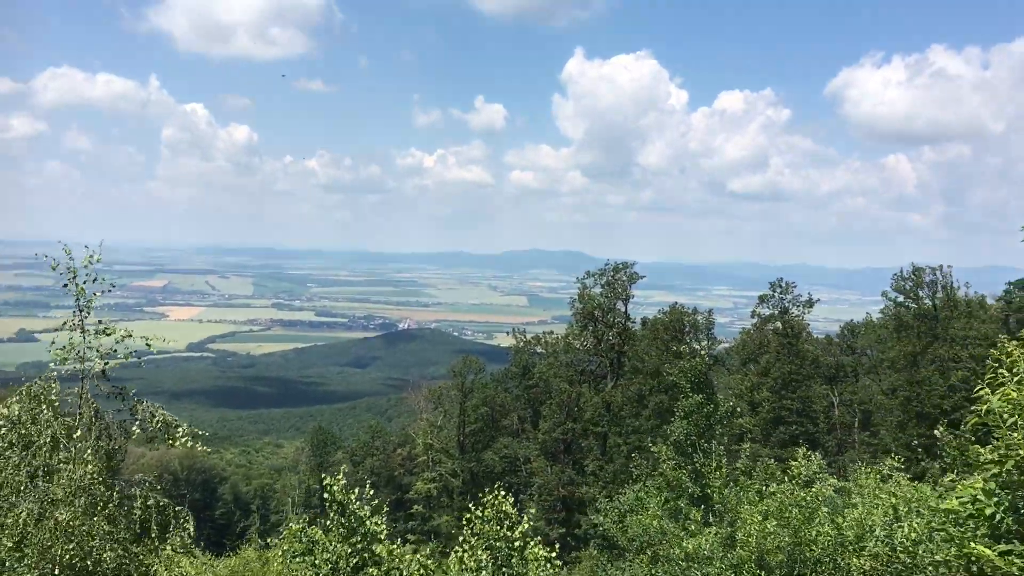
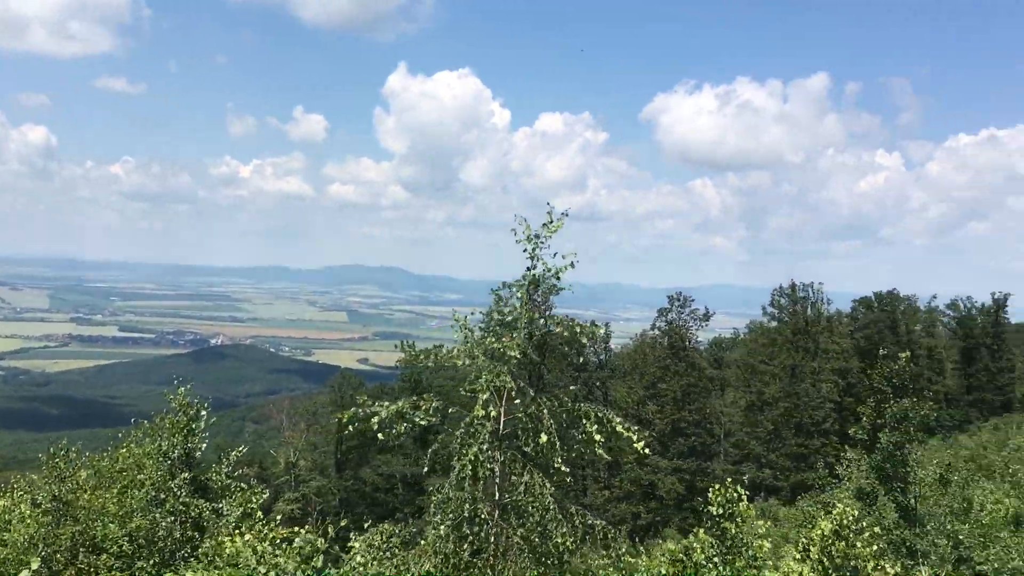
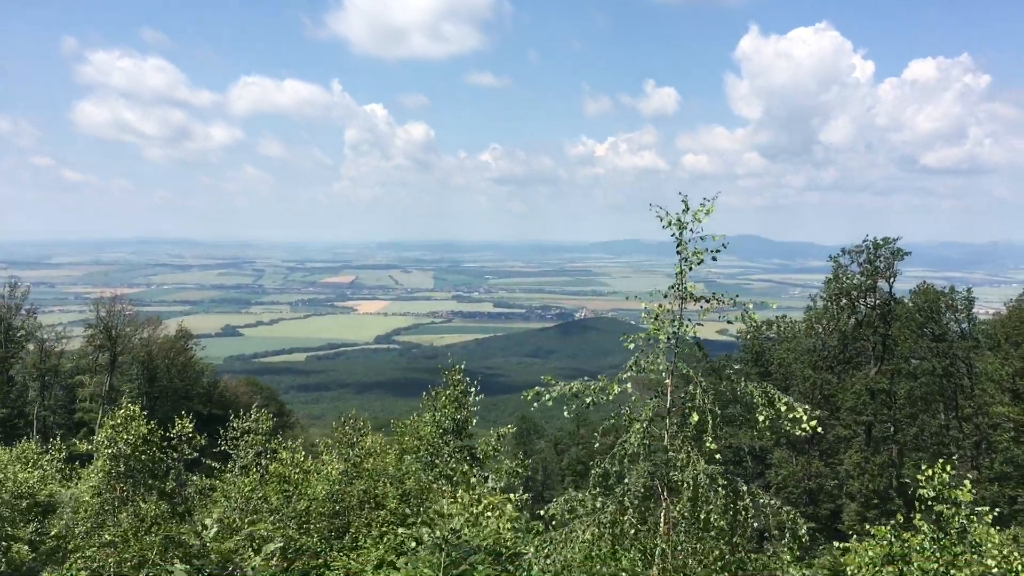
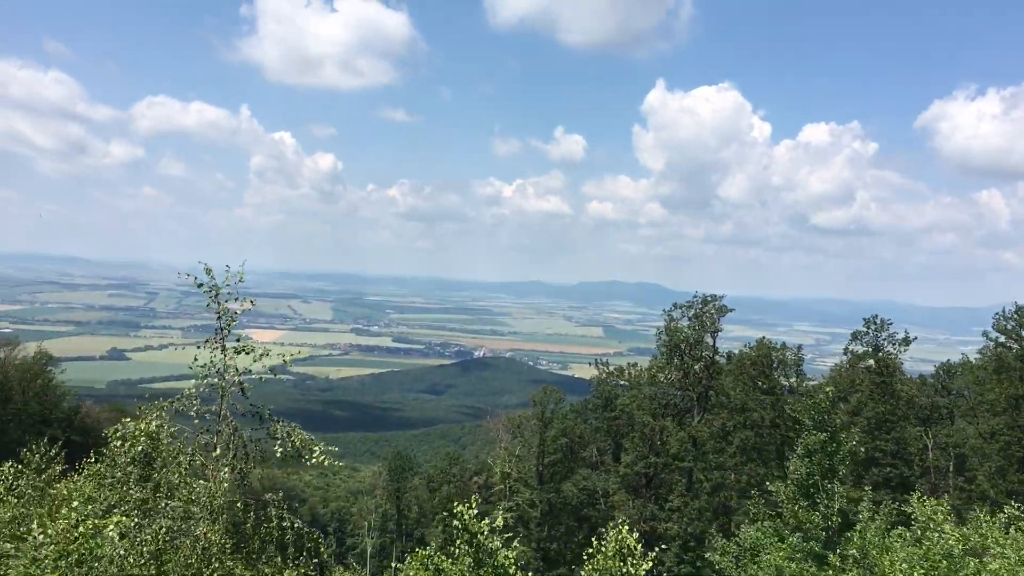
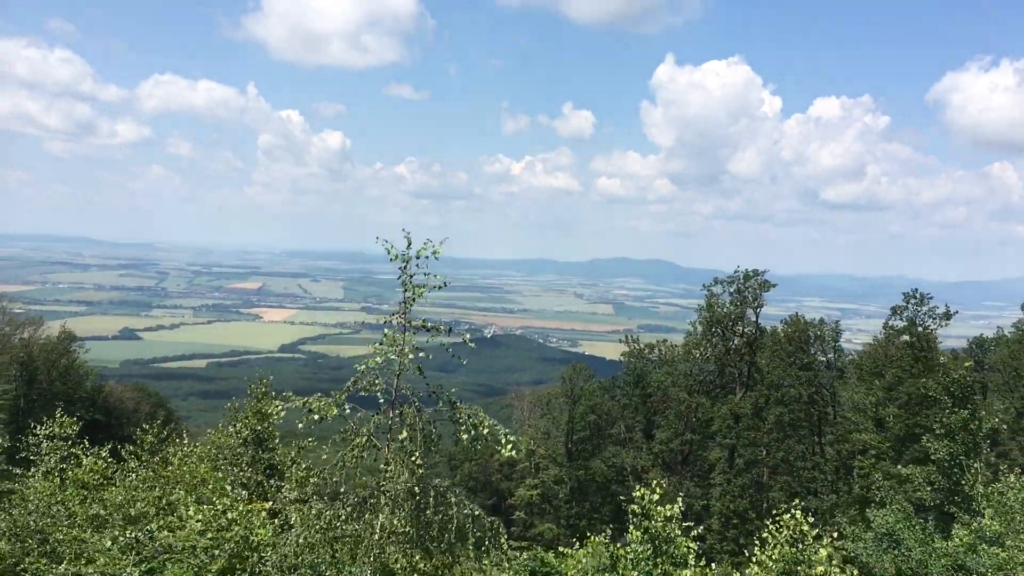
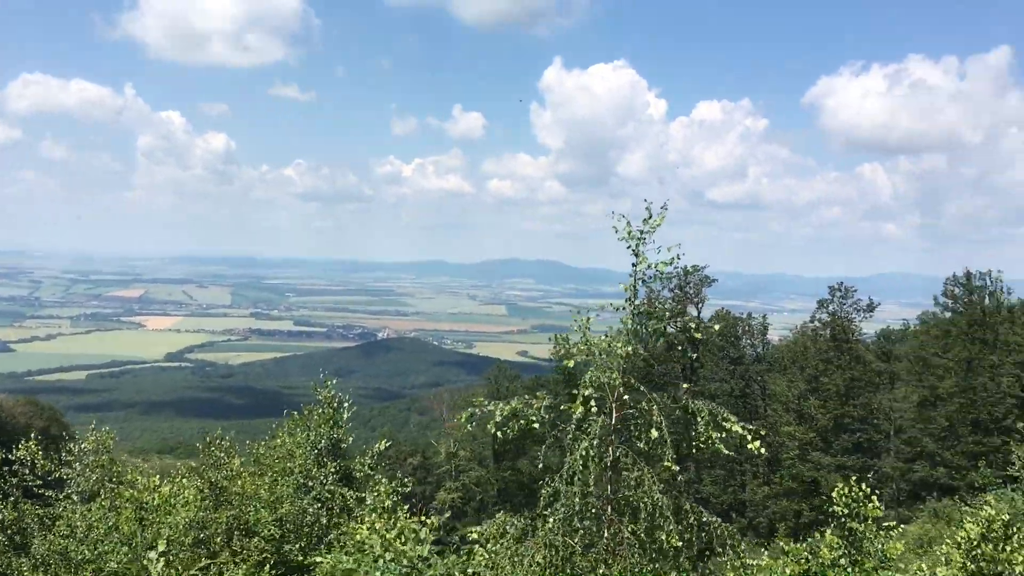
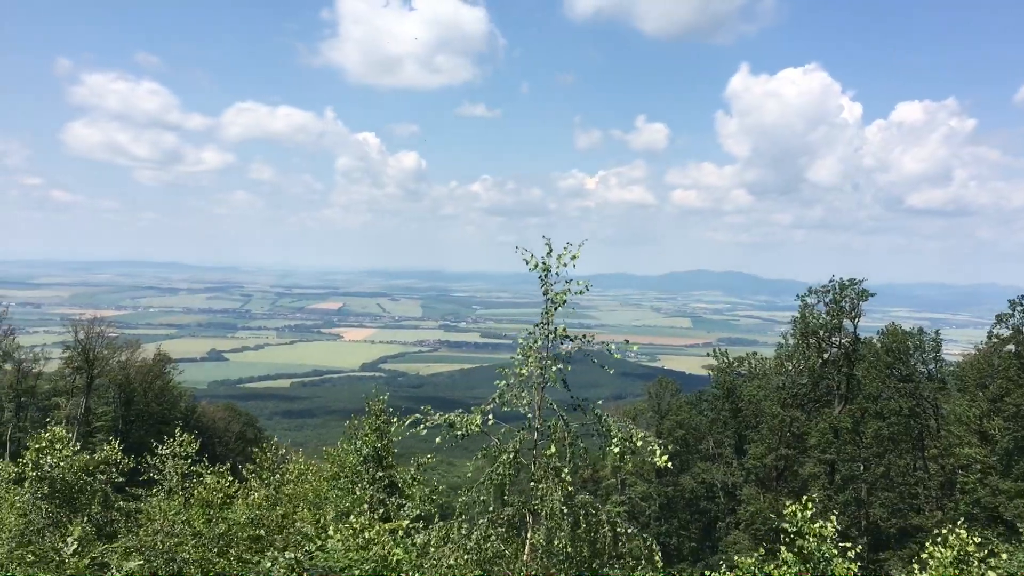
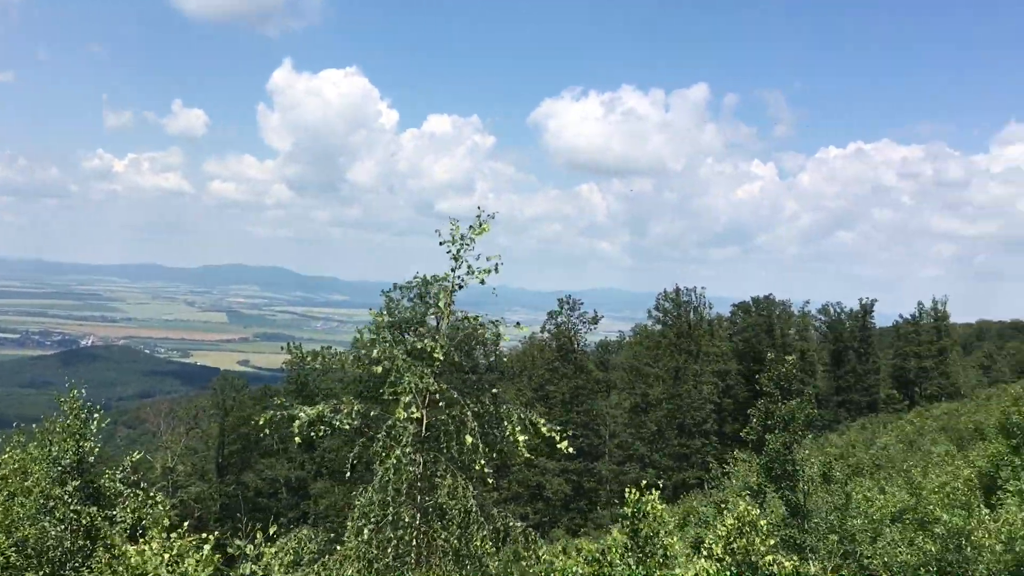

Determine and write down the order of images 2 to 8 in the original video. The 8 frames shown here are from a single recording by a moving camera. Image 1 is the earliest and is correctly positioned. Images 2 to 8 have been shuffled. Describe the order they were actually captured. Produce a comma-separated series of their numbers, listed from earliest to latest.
4, 5, 7, 3, 6, 2, 8
